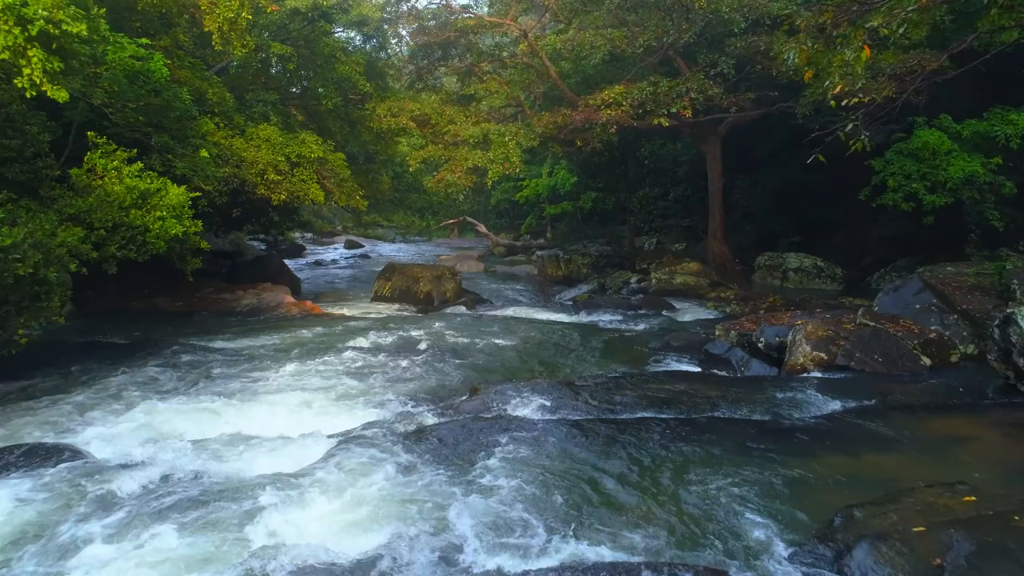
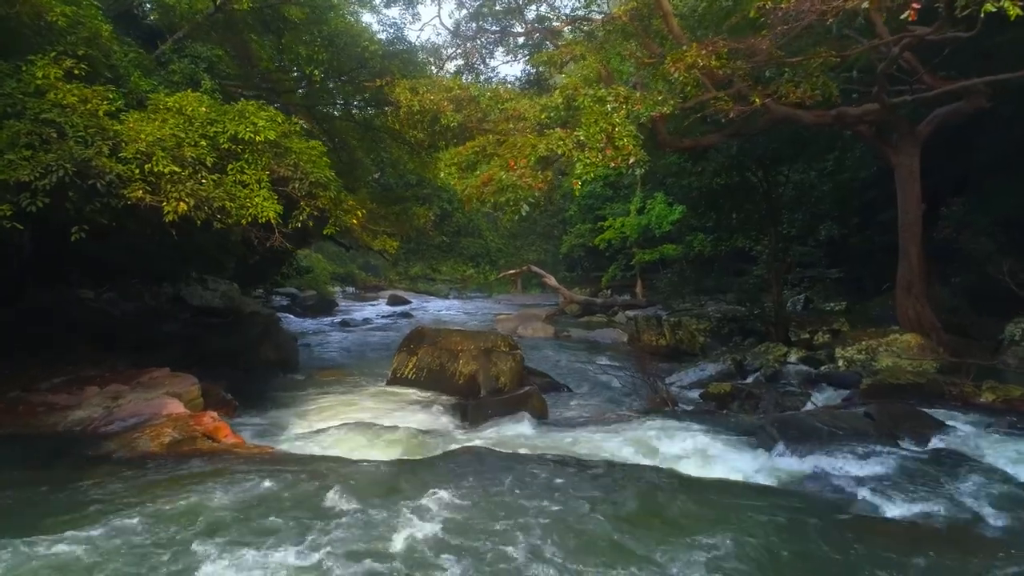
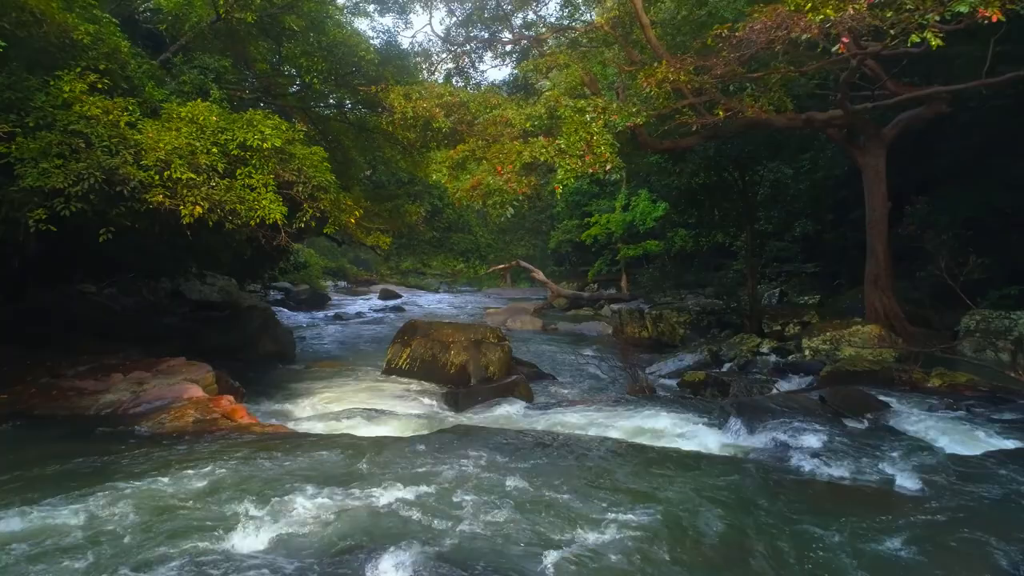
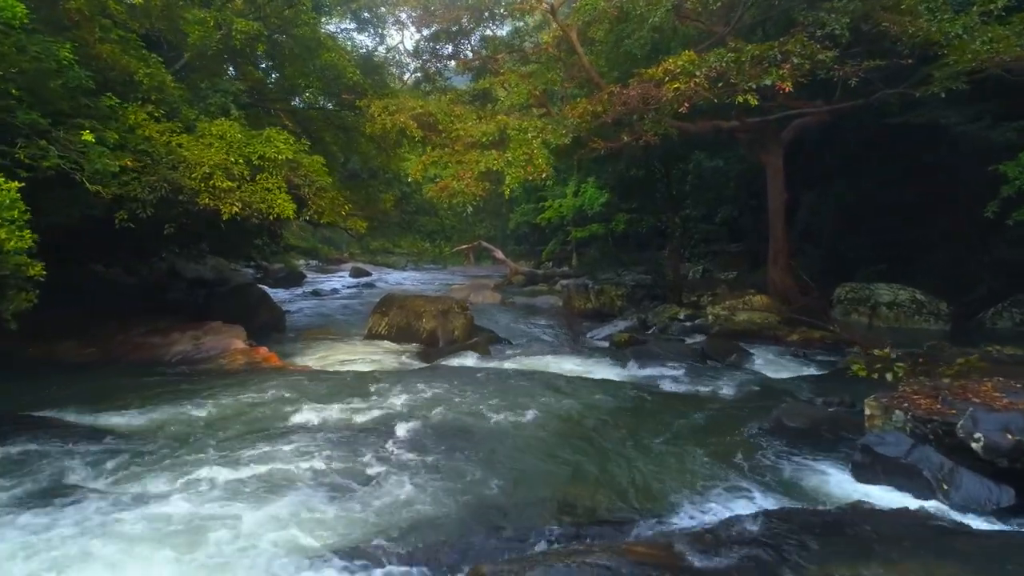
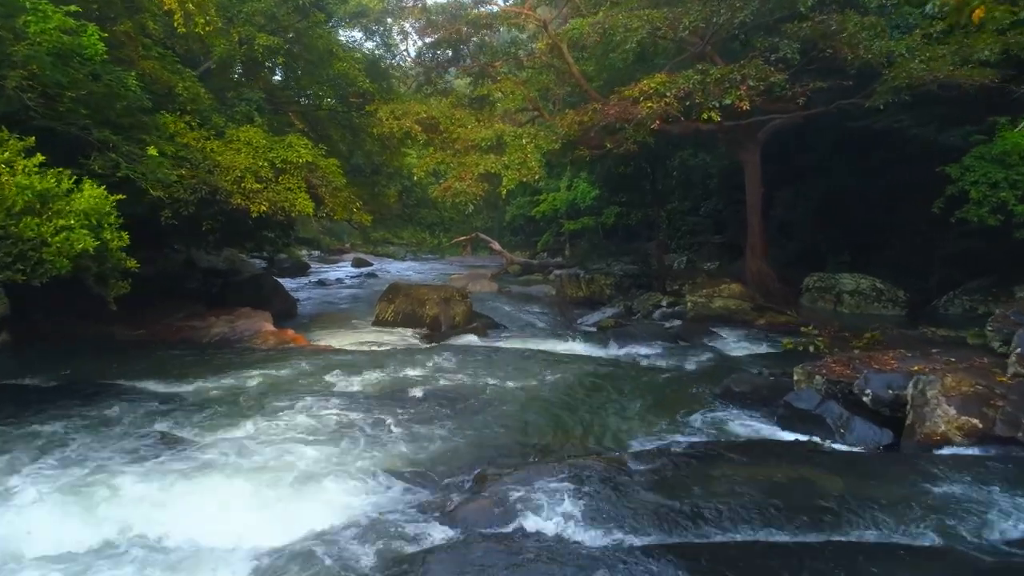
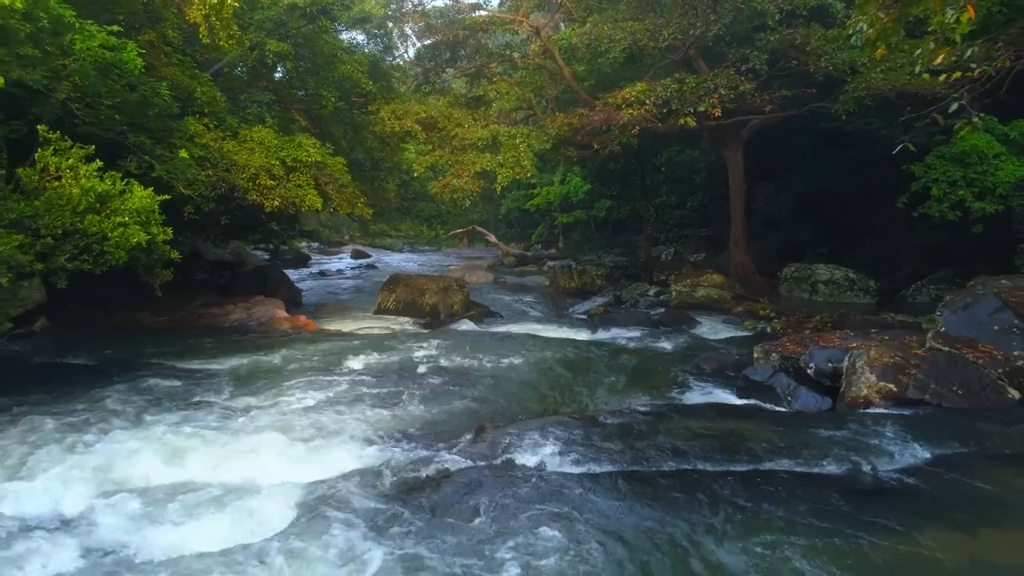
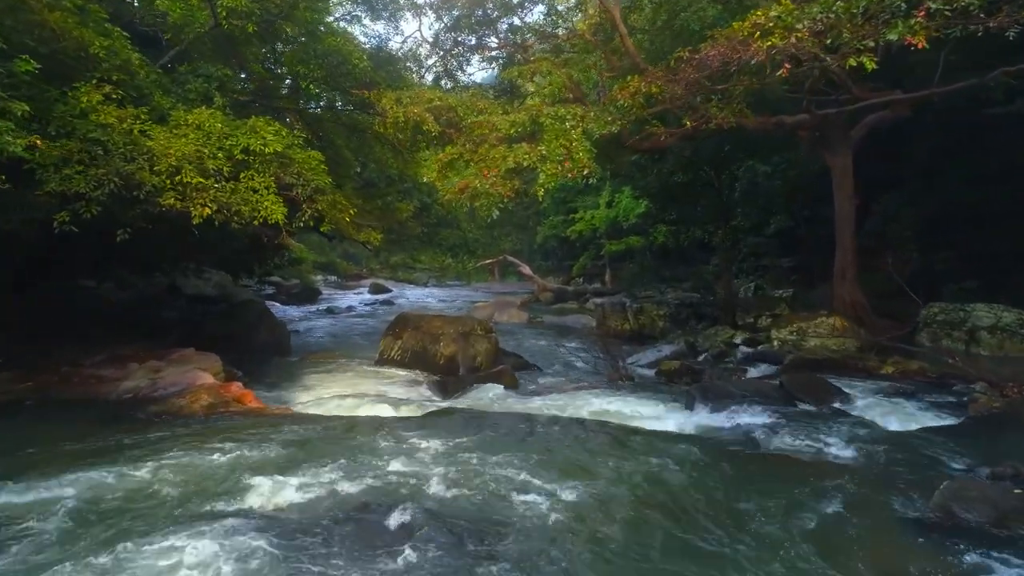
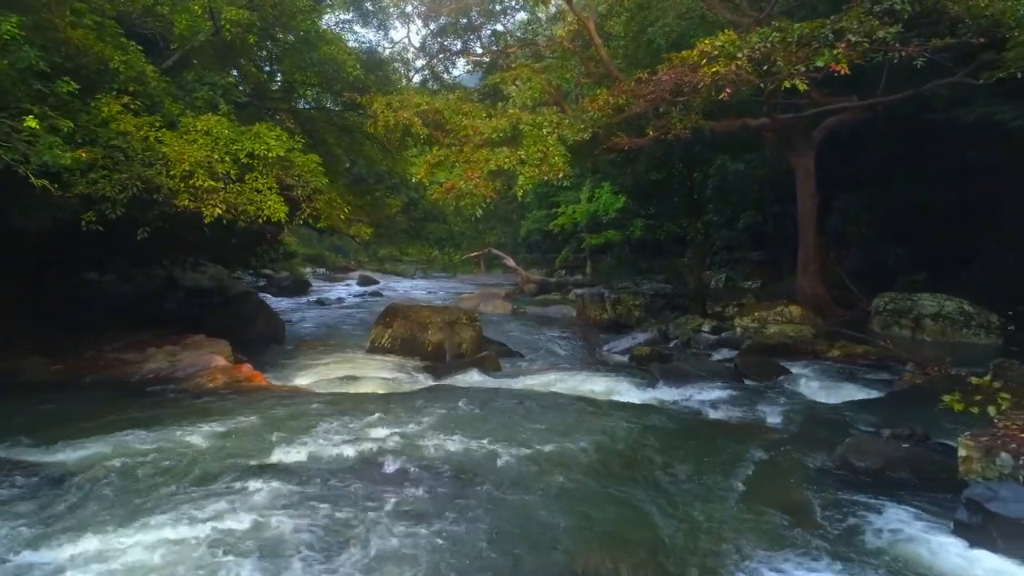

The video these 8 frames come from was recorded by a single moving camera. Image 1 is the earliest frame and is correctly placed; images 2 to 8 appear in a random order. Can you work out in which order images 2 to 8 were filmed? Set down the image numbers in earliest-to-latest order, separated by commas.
6, 5, 4, 8, 7, 3, 2
